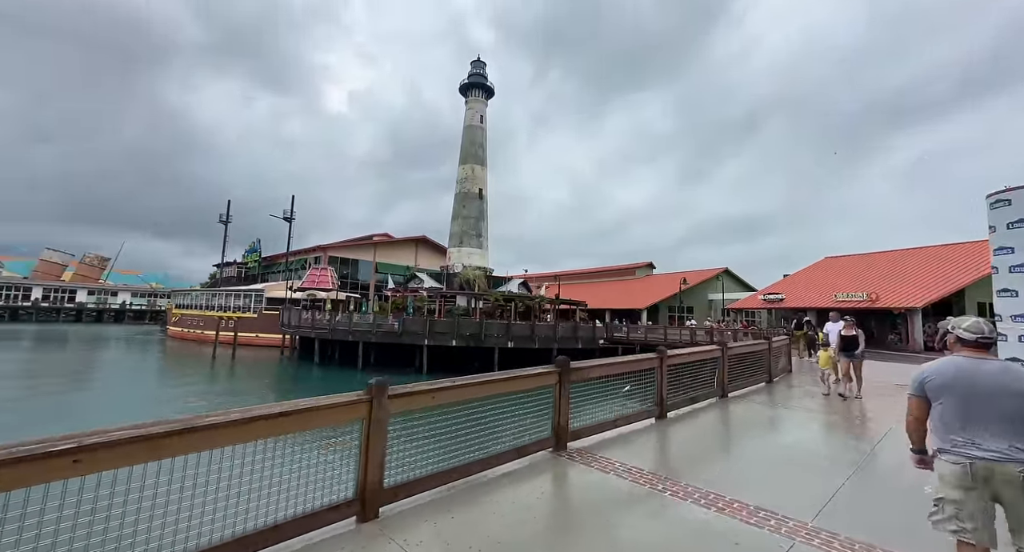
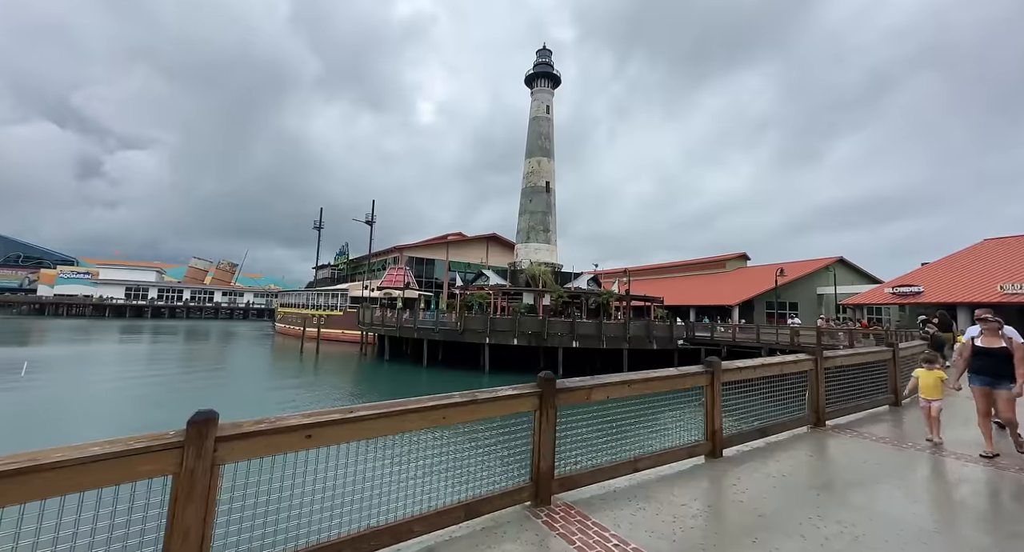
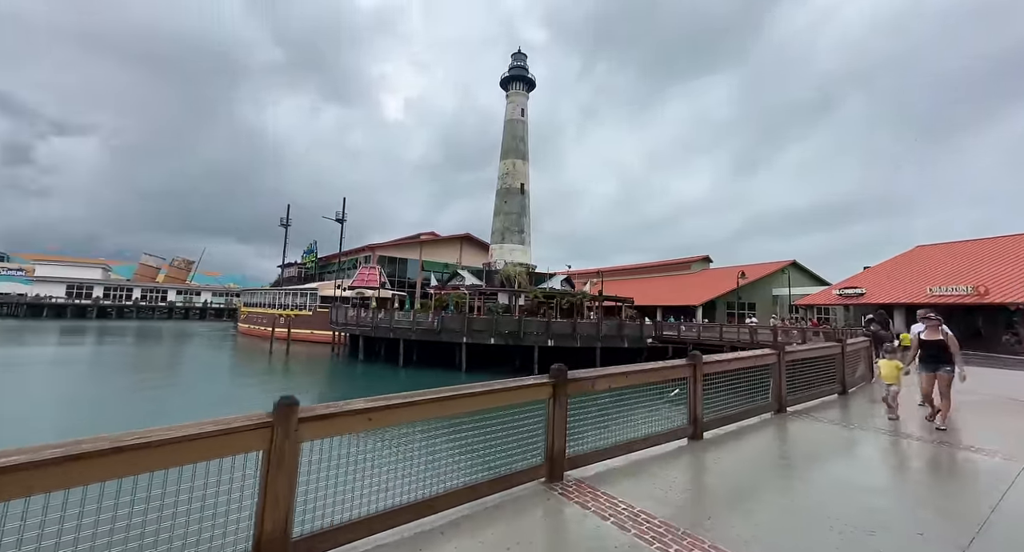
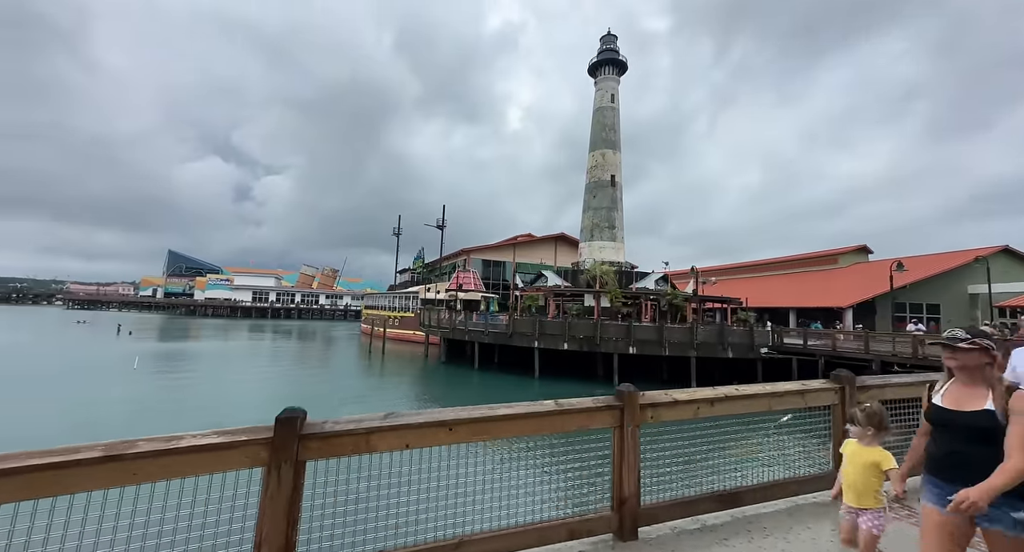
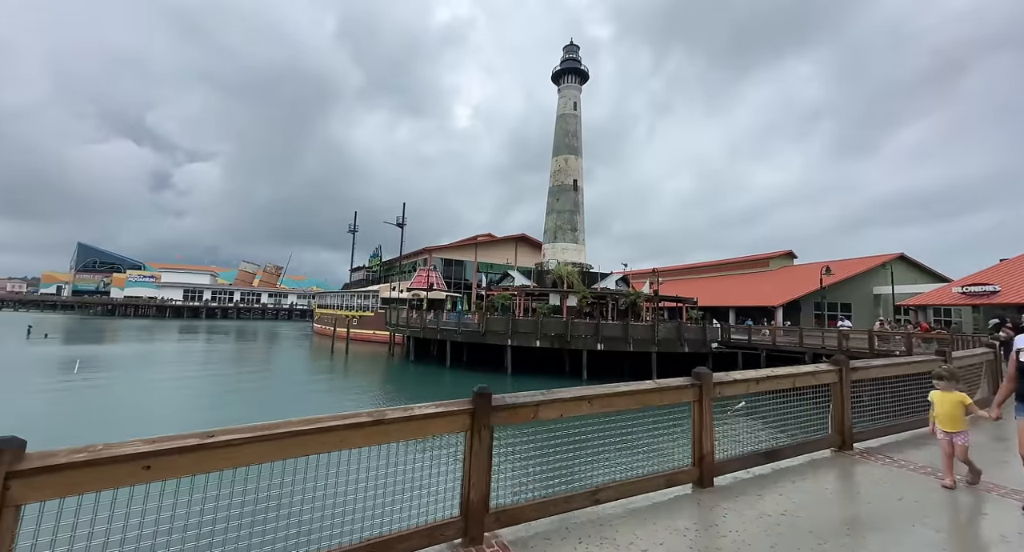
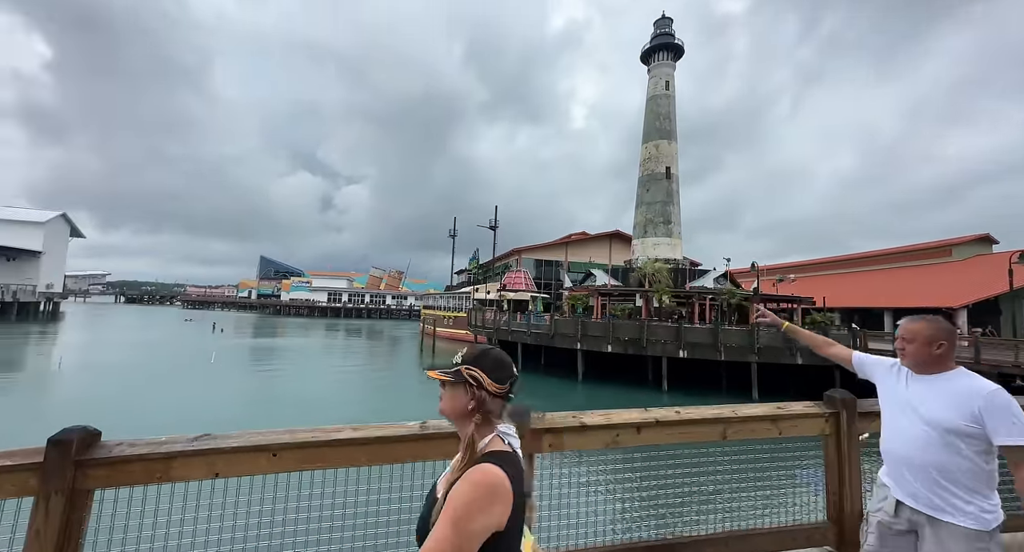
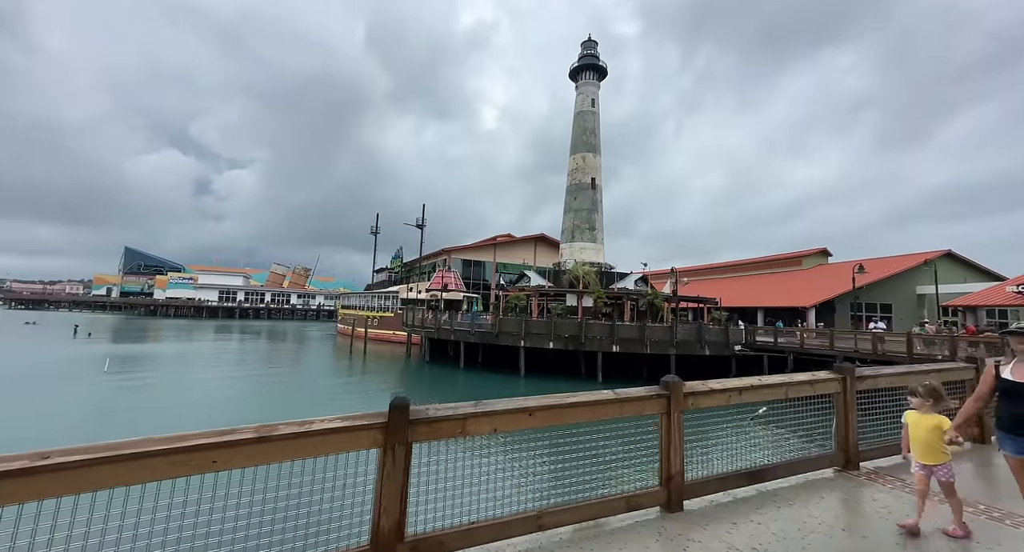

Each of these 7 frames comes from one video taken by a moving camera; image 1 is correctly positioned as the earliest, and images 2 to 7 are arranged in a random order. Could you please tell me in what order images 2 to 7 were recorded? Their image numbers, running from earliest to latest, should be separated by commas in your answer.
3, 2, 5, 7, 4, 6
